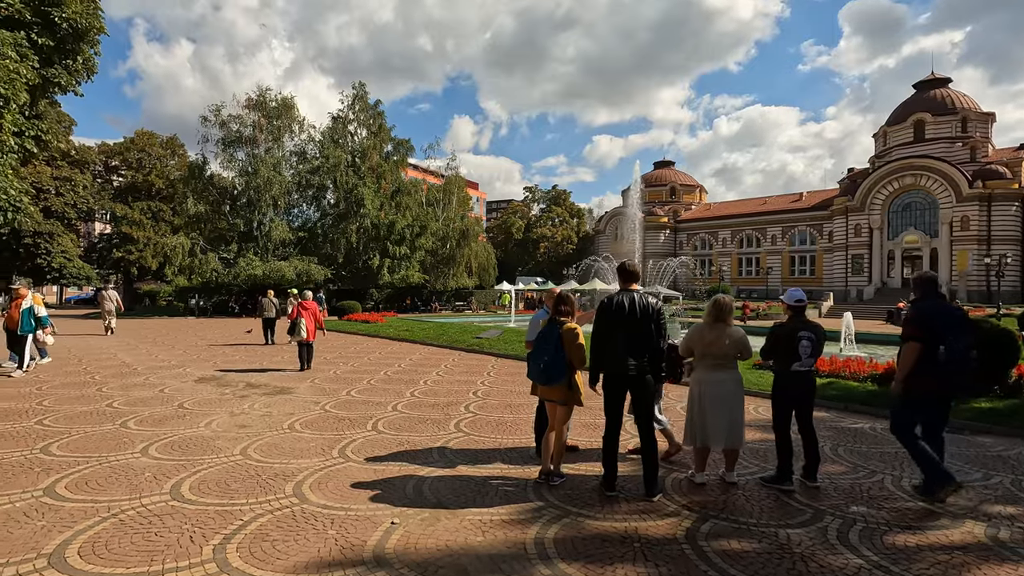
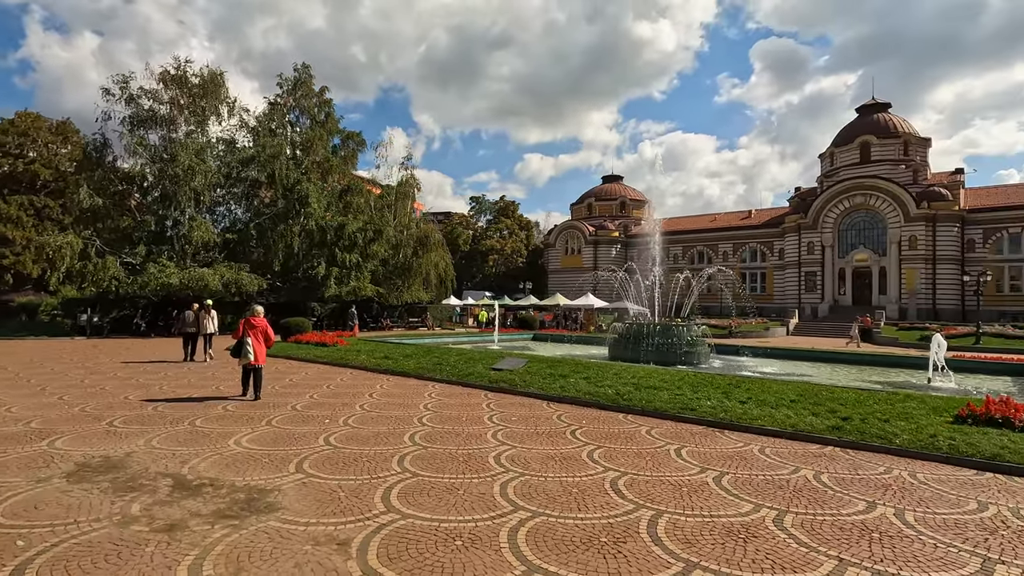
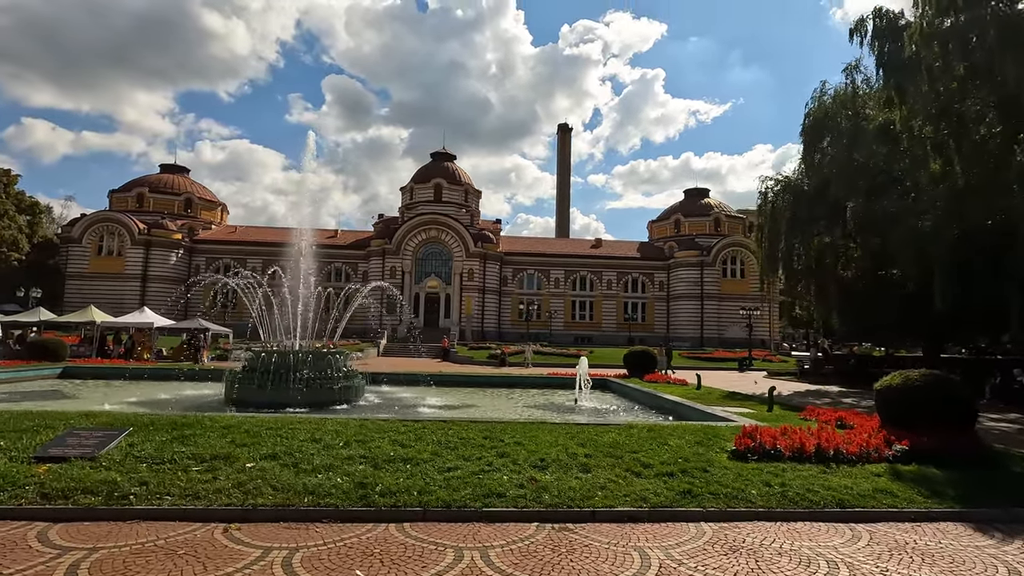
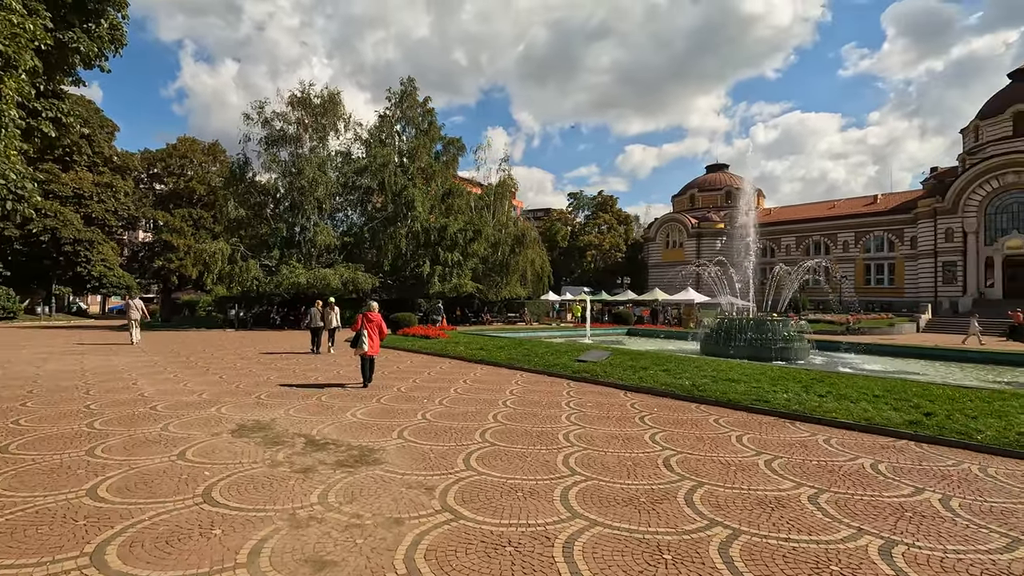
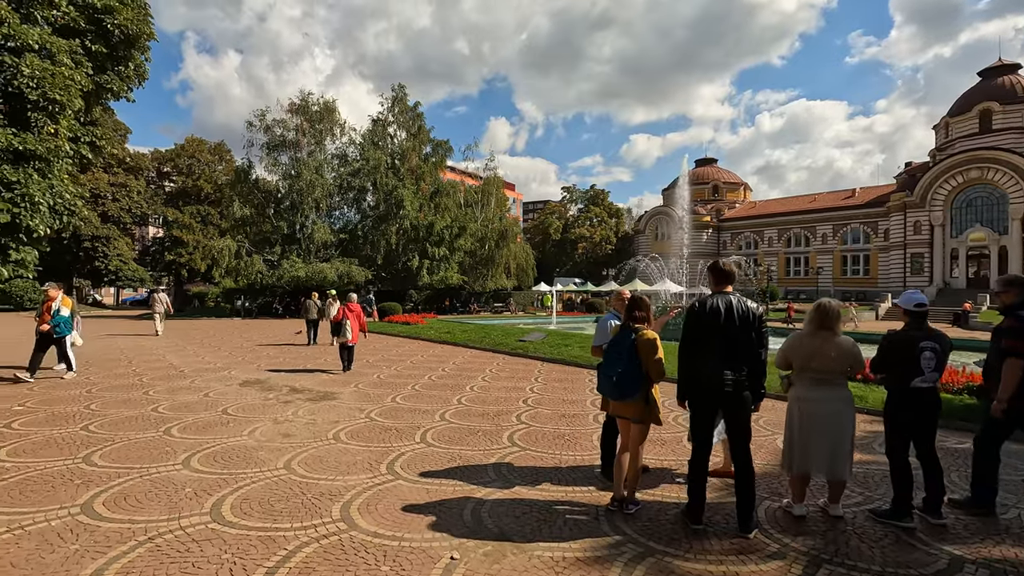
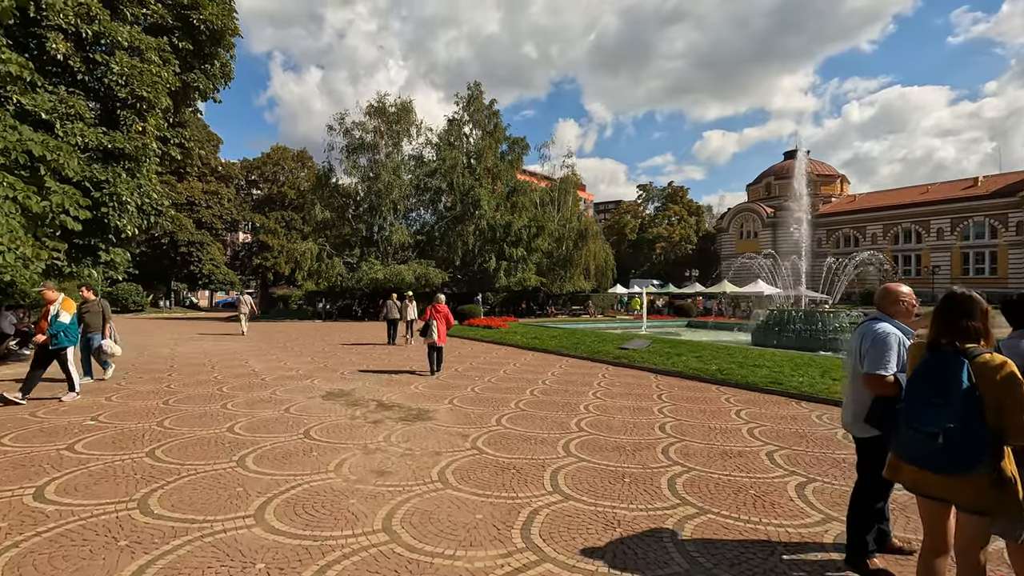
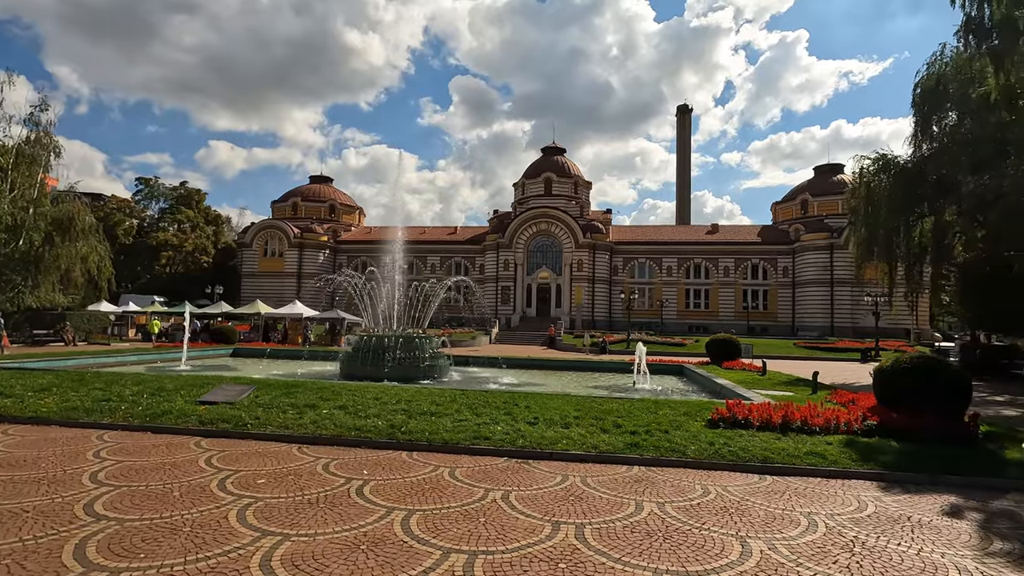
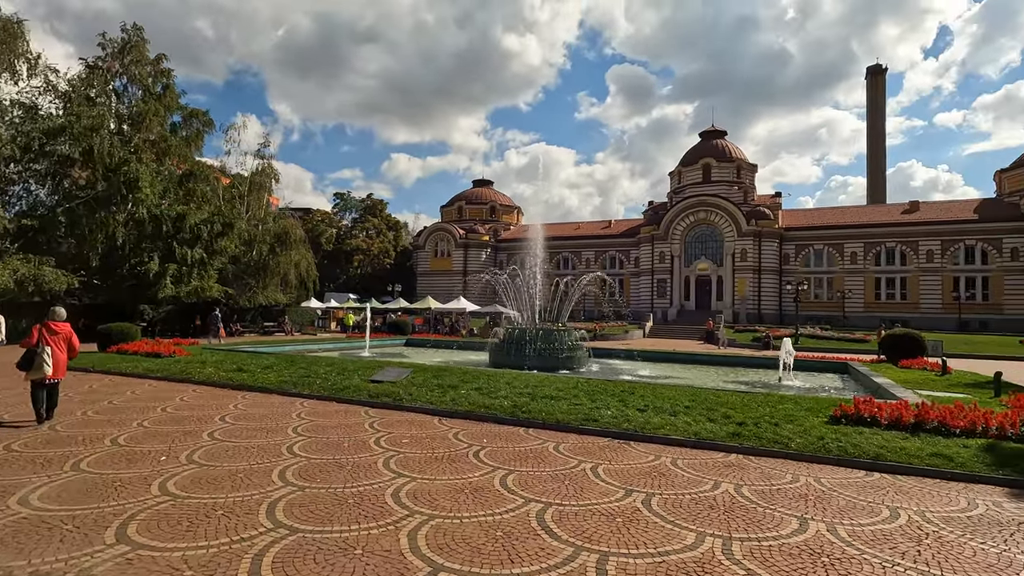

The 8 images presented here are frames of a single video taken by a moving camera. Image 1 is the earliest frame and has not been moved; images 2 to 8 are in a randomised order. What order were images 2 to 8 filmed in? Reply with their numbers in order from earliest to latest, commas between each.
5, 6, 4, 2, 8, 7, 3
